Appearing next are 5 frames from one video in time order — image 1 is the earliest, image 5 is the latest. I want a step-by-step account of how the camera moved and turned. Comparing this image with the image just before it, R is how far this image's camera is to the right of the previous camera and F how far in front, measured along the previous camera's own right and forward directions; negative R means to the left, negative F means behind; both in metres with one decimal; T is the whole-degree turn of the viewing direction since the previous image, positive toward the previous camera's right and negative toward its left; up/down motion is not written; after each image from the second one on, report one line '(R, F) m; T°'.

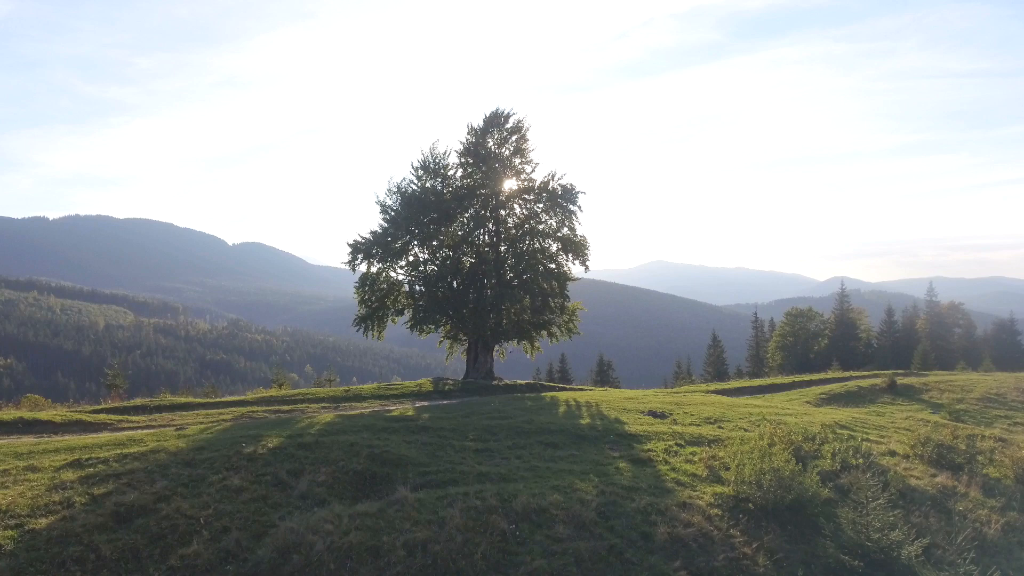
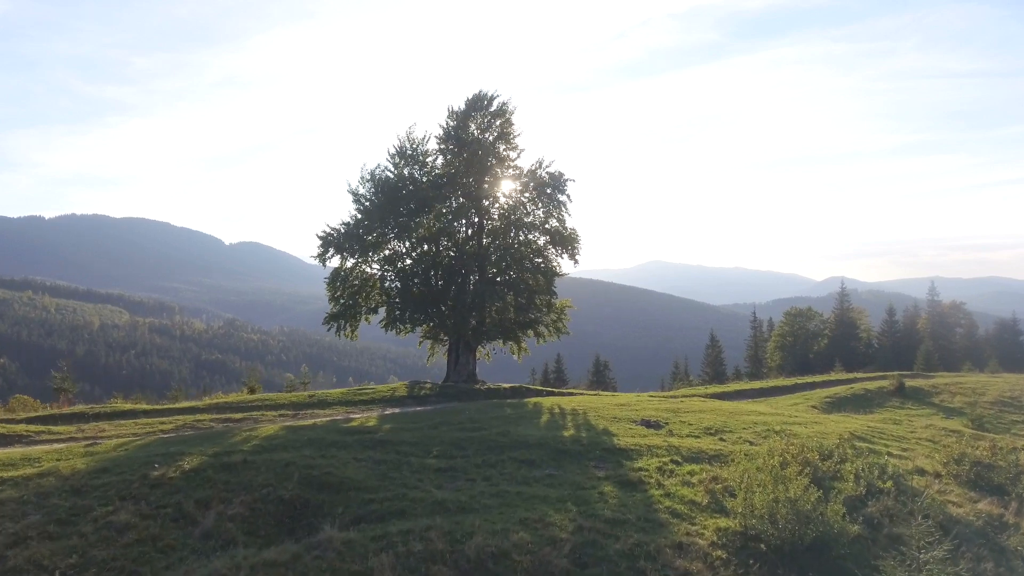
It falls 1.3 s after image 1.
(+0.7, +2.3) m; 0°
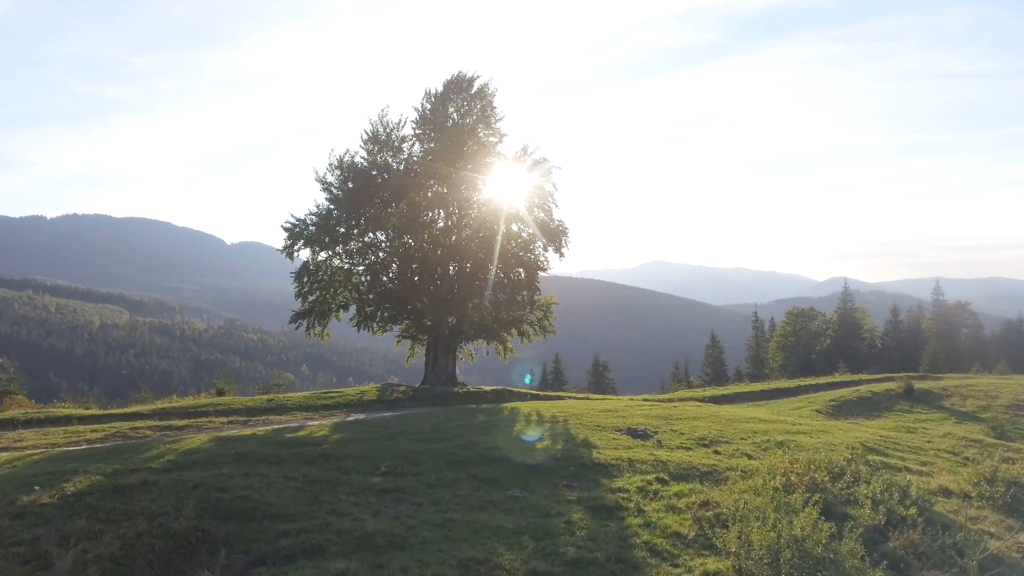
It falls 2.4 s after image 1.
(+0.9, +2.0) m; 0°
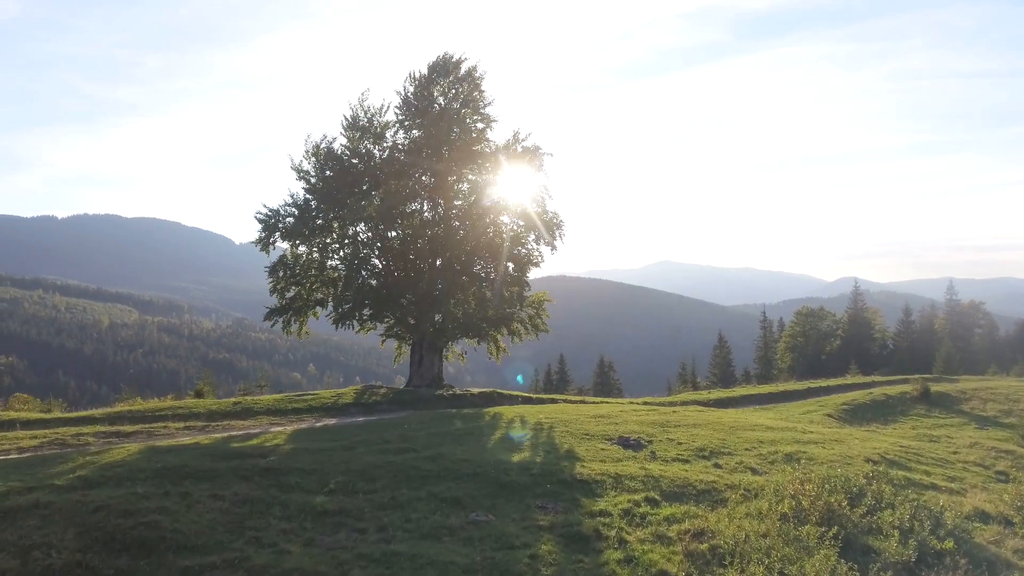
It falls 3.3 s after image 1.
(+0.7, +1.7) m; -1°
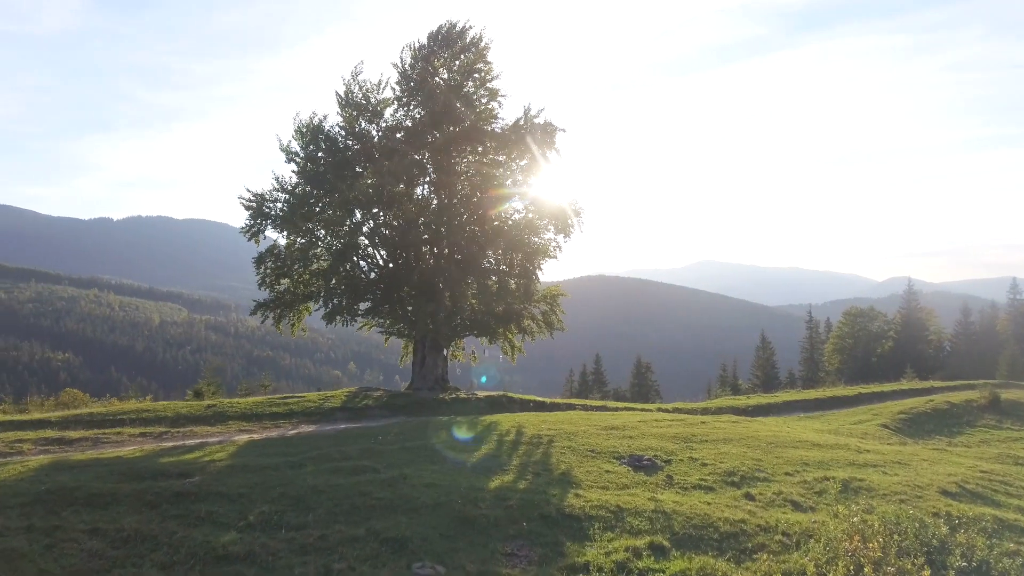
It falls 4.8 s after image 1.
(+1.0, +2.5) m; -4°
